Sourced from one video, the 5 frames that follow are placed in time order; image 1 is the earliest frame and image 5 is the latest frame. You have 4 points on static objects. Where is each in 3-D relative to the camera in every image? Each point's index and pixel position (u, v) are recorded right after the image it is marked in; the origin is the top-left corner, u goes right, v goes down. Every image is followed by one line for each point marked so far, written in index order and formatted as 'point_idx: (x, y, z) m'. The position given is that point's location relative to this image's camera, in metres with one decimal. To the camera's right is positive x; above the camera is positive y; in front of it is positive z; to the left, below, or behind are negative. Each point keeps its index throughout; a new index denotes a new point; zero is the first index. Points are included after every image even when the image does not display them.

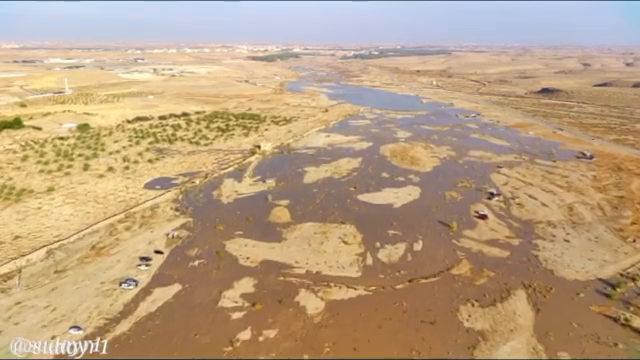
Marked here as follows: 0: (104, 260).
0: (-7.7, -2.8, +17.5) m
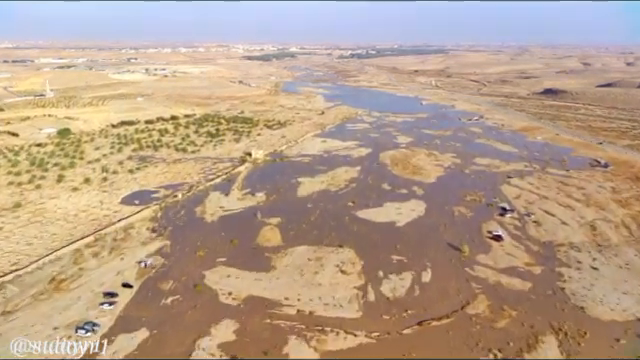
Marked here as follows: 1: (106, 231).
0: (-7.9, -3.5, +15.0) m
1: (-8.7, -2.1, +19.9) m
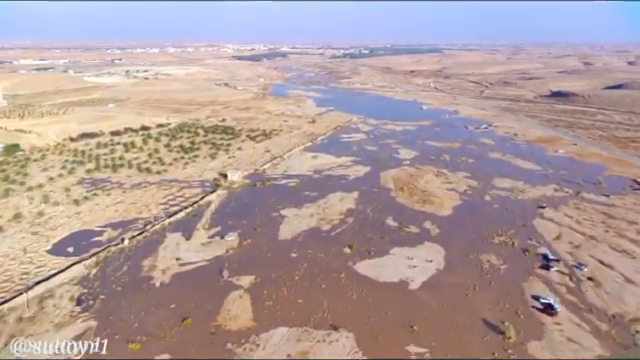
0: (-8.2, -5.1, +9.6) m
1: (-9.1, -3.7, +14.5) m
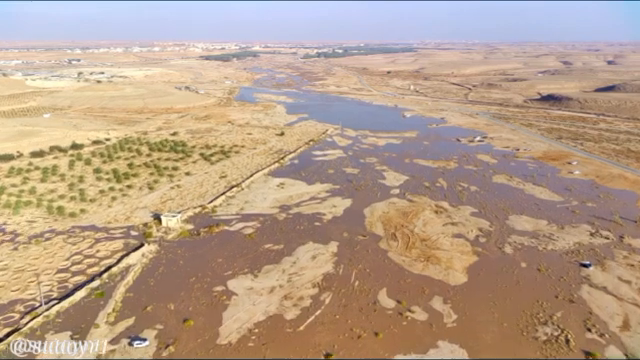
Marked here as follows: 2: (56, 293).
0: (-8.7, -7.1, +2.7) m
1: (-9.8, -5.7, +7.5) m
2: (-8.3, -3.5, +15.5) m
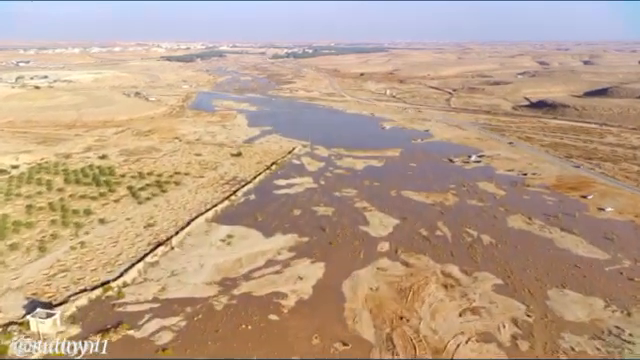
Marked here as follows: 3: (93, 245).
0: (-8.8, -9.3, -4.7) m
1: (-10.2, -7.9, 0.0) m
2: (-9.2, -5.7, +8.1) m
3: (-8.7, -2.5, +18.8) m
